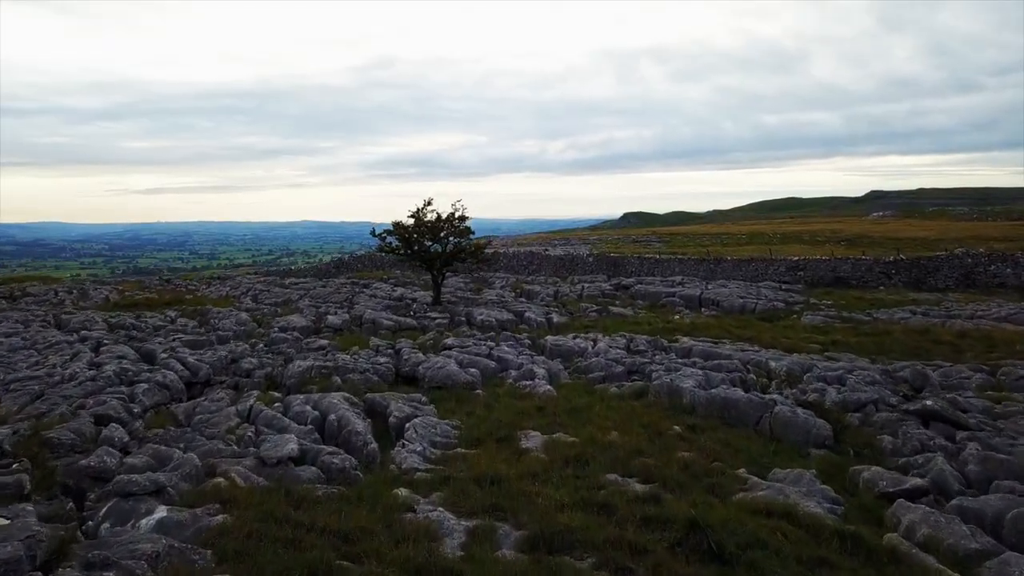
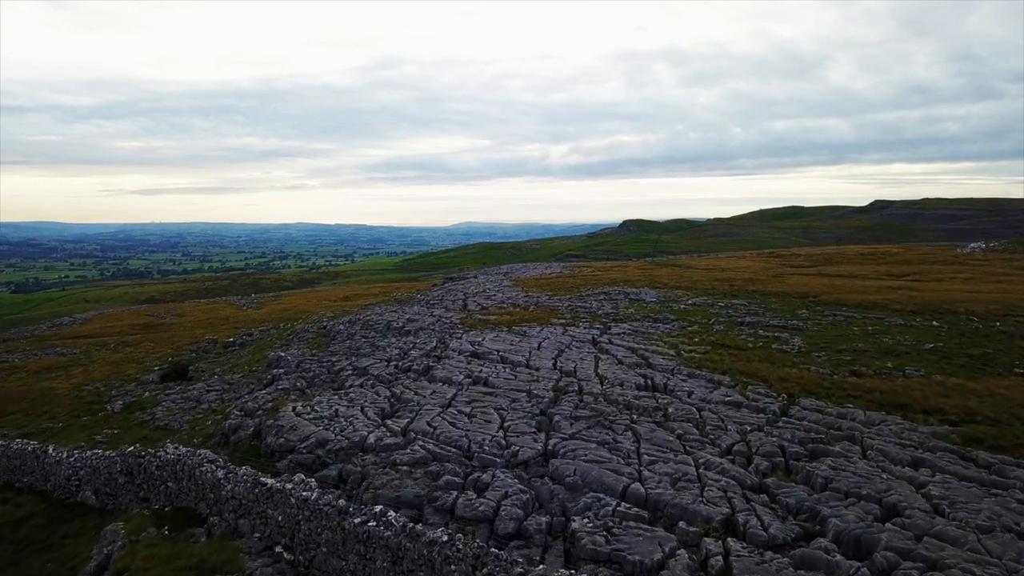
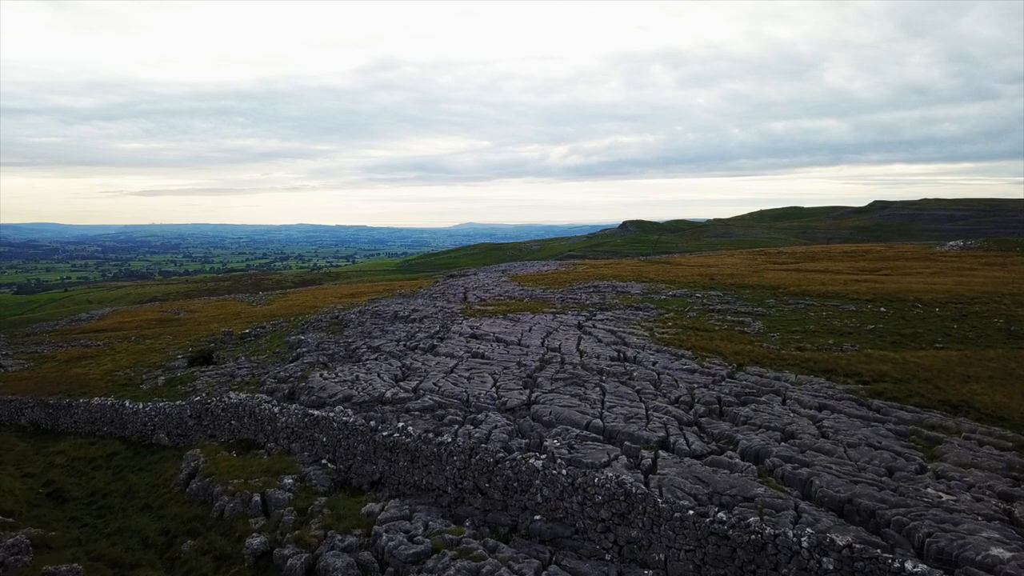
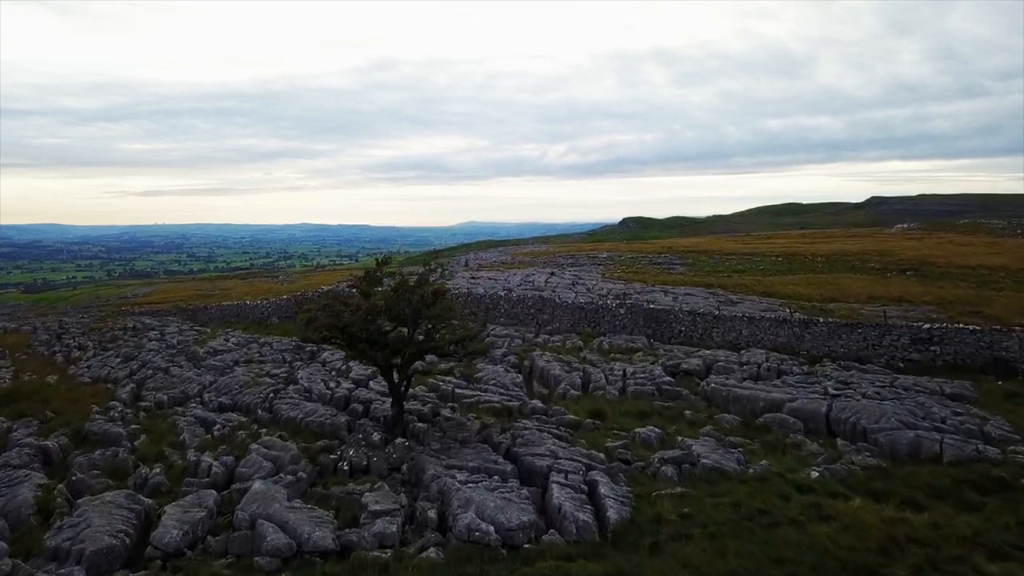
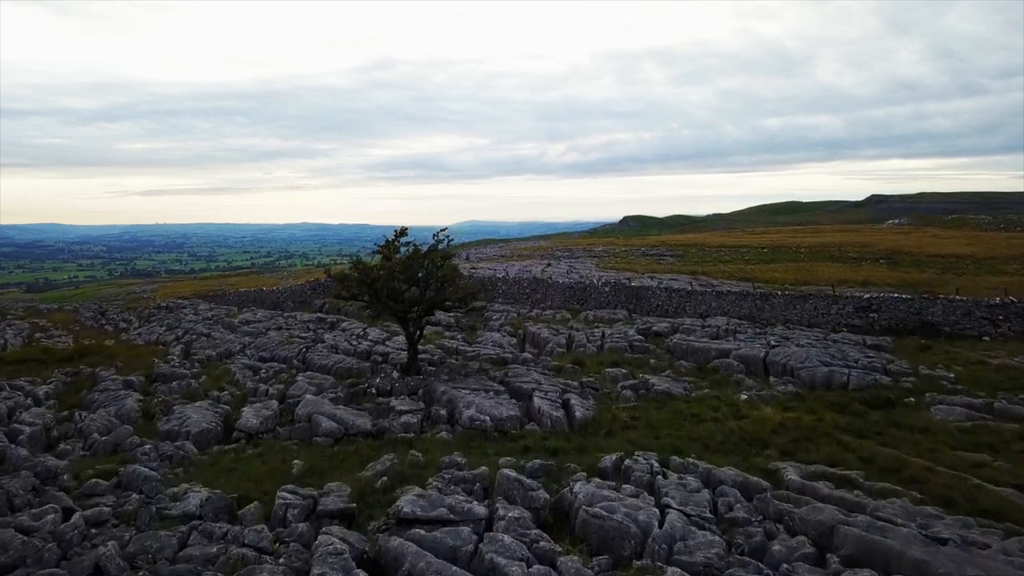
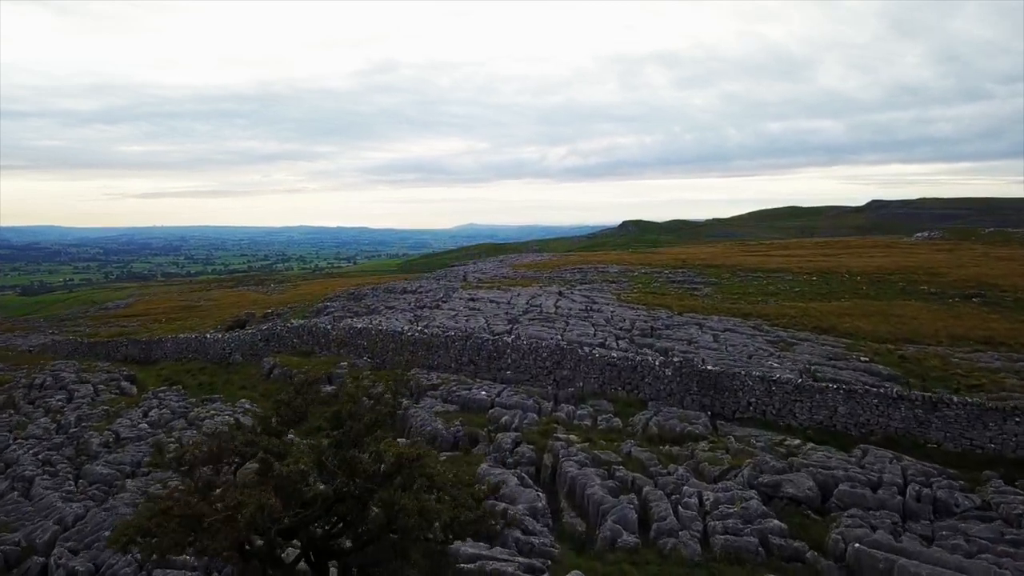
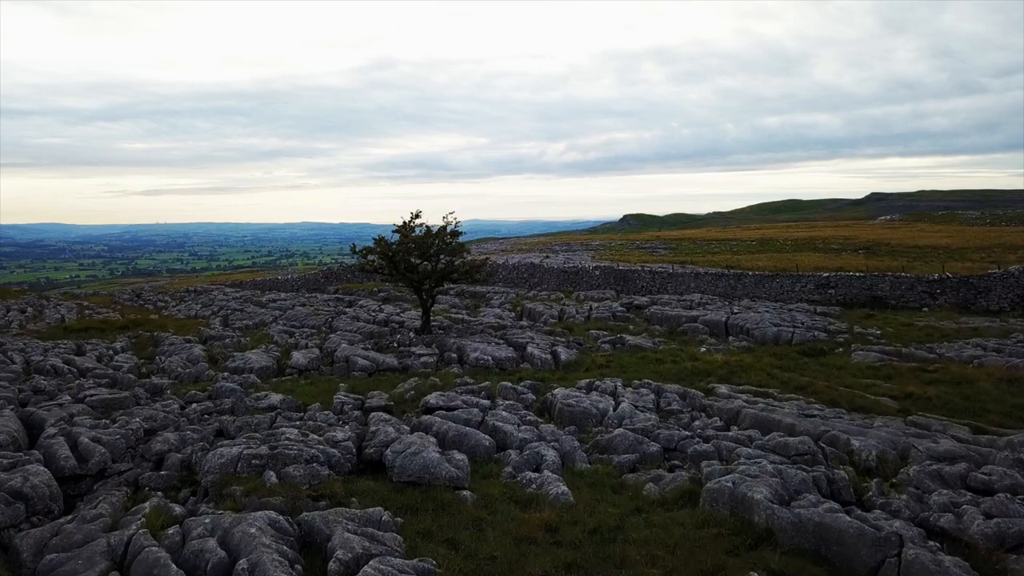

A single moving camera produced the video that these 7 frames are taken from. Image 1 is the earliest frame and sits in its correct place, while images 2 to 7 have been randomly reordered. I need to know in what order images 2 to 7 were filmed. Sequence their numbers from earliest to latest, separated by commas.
7, 5, 4, 6, 3, 2
